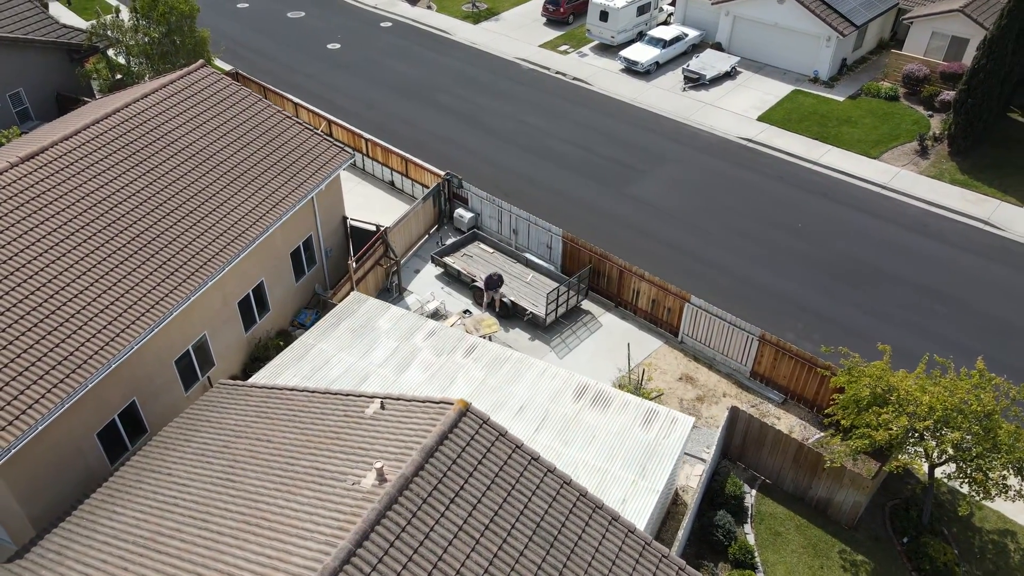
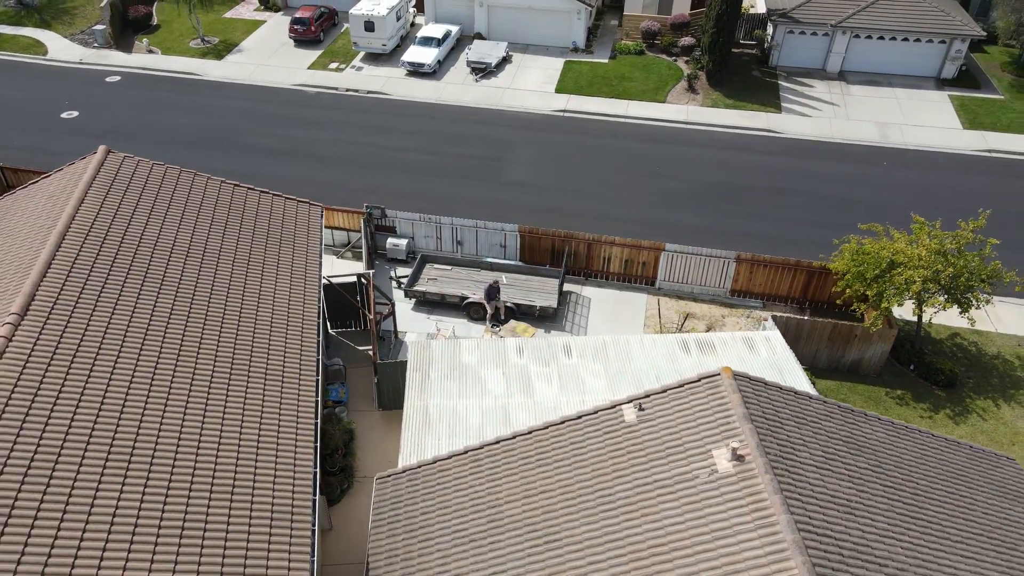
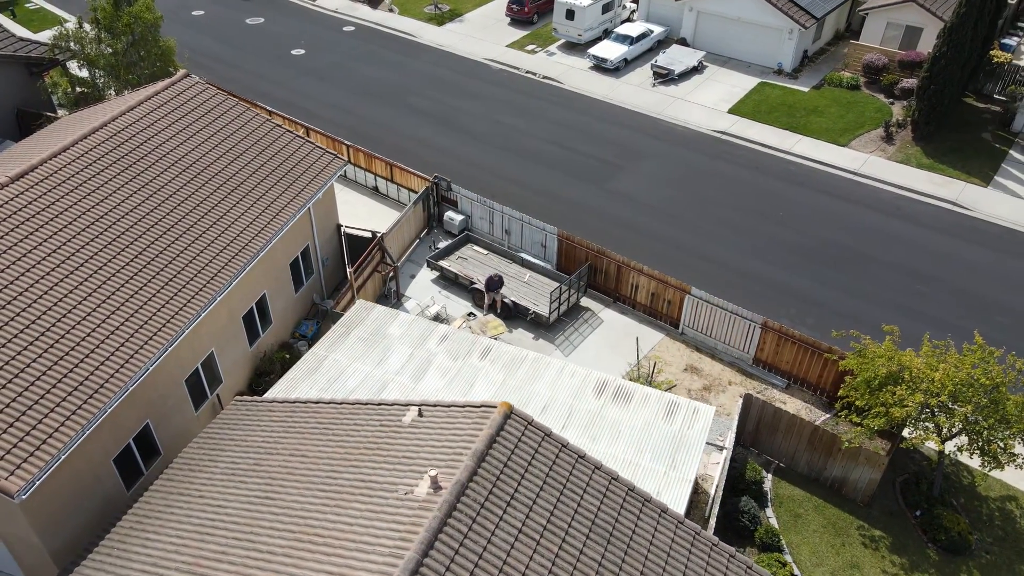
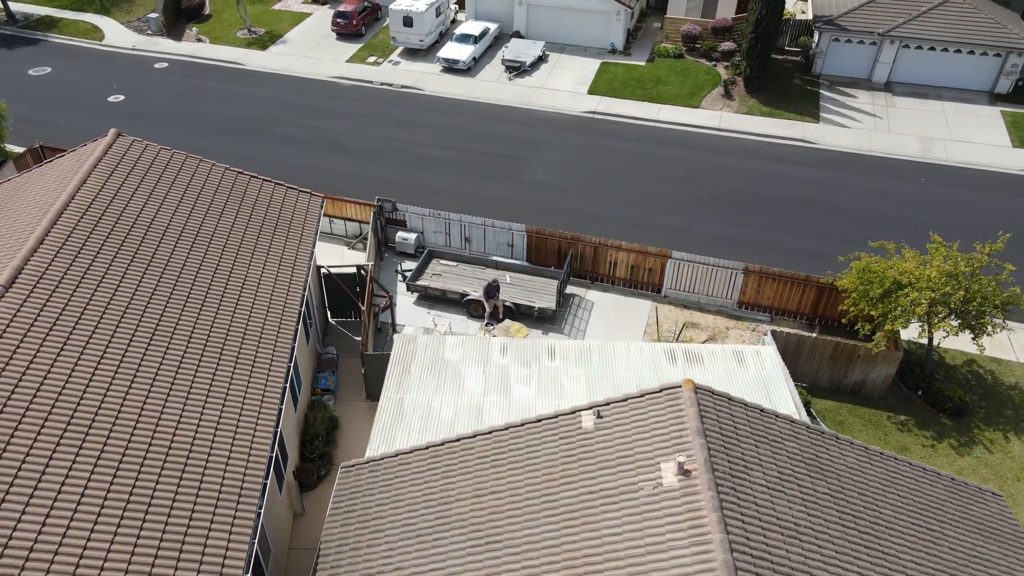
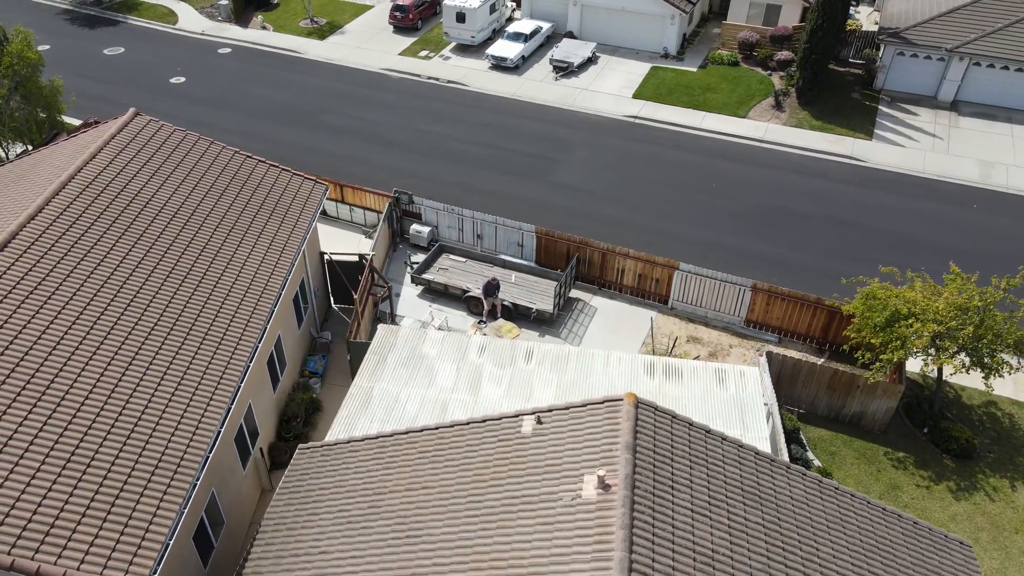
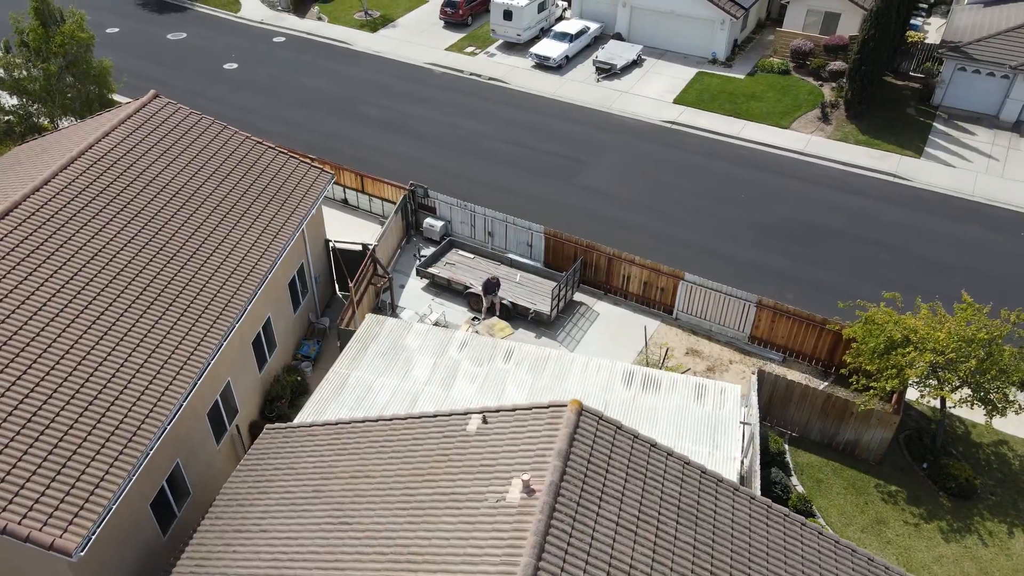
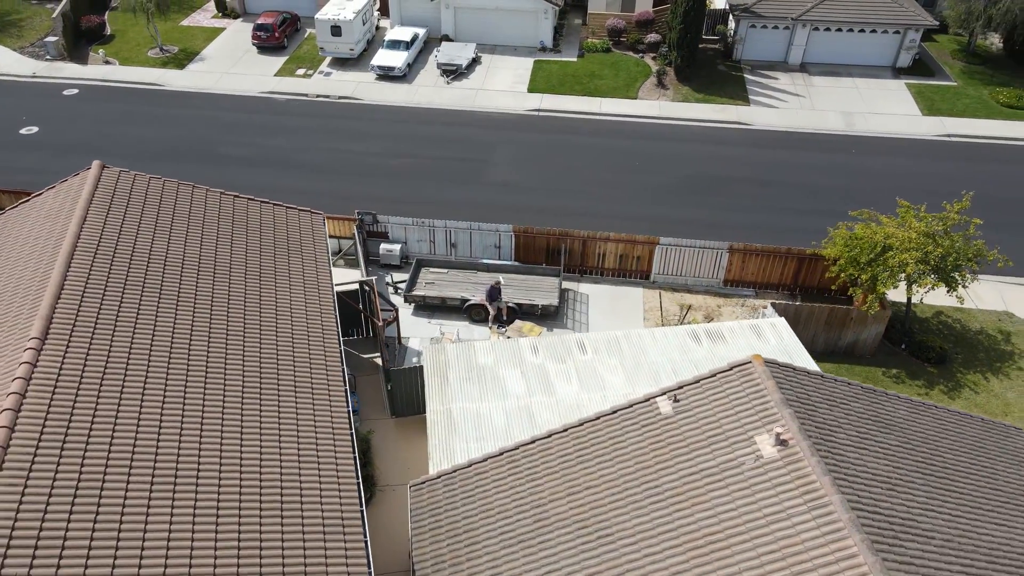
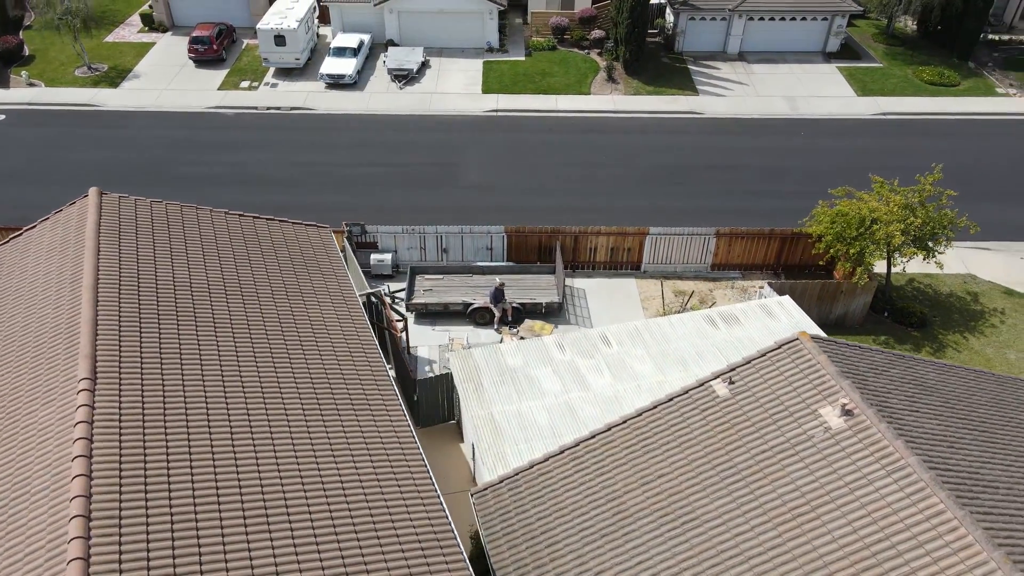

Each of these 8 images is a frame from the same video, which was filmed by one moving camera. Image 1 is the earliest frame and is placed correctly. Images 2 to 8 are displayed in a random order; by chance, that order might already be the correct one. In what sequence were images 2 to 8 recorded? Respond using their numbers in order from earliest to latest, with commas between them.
3, 6, 5, 4, 2, 7, 8
